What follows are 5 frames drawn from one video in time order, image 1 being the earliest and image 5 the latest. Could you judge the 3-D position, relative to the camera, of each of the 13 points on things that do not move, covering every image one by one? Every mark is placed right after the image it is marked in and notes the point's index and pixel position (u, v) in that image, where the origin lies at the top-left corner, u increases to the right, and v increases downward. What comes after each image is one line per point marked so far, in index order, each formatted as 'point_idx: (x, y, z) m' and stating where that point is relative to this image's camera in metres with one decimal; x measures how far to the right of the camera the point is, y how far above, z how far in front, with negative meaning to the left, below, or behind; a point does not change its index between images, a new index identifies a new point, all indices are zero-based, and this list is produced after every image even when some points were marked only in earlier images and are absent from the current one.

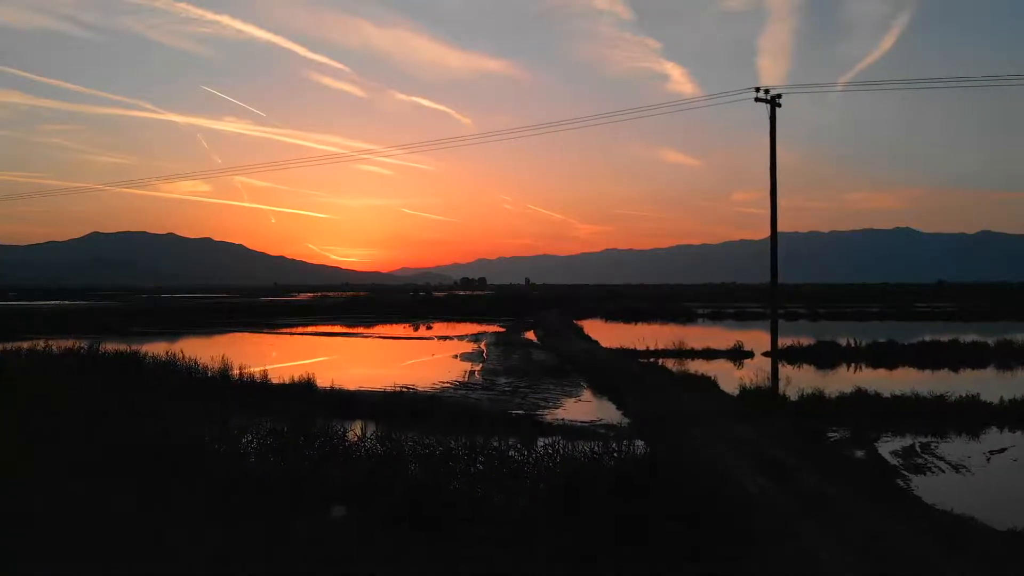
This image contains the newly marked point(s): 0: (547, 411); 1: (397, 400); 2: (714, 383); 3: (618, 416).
0: (+0.8, -3.0, +16.8) m
1: (-3.2, -3.0, +18.2) m
2: (+5.7, -2.7, +19.4) m
3: (+2.6, -3.1, +16.8) m
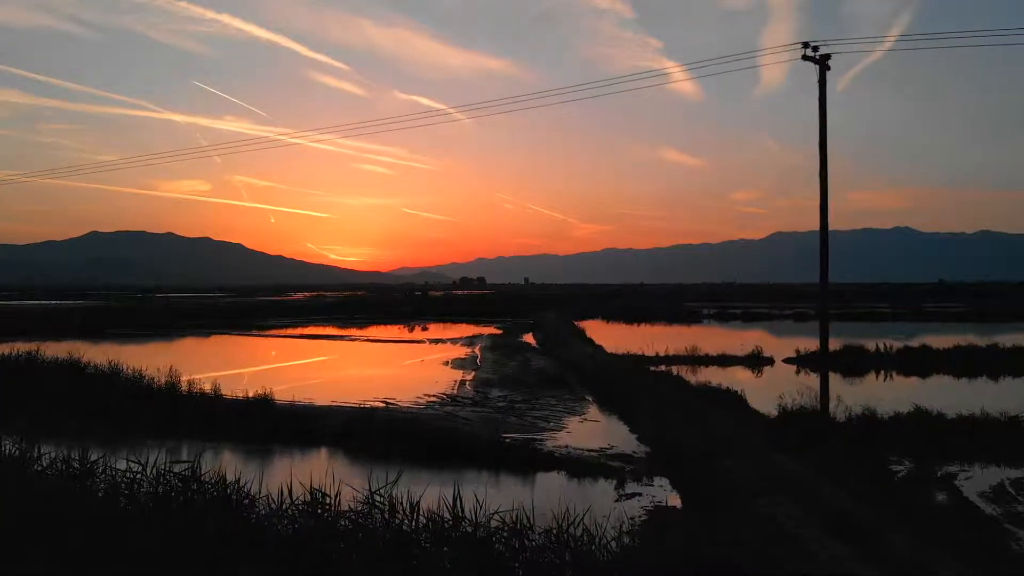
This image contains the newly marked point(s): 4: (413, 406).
0: (+0.7, -3.0, +14.0) m
1: (-3.3, -3.0, +15.4) m
2: (+5.6, -2.7, +16.7) m
3: (+2.5, -3.1, +14.0) m
4: (-2.5, -3.0, +17.6) m
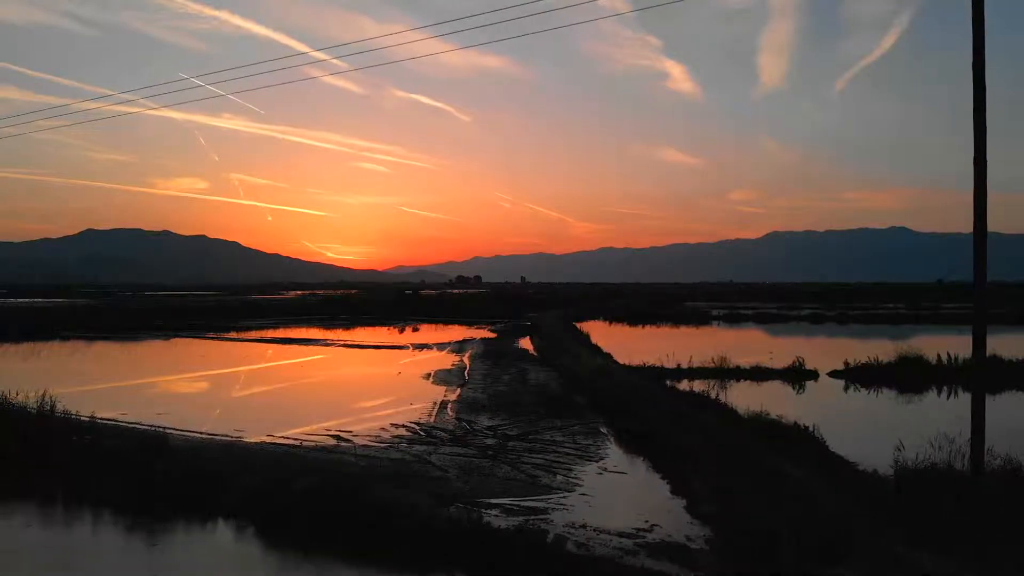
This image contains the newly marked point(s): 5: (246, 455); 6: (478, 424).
0: (+0.6, -3.0, +9.6) m
1: (-3.4, -2.9, +11.0) m
2: (+5.5, -2.7, +12.2) m
3: (+2.3, -3.1, +9.6) m
4: (-2.7, -3.0, +13.1) m
5: (-4.8, -3.0, +12.6) m
6: (-0.8, -2.9, +15.1) m
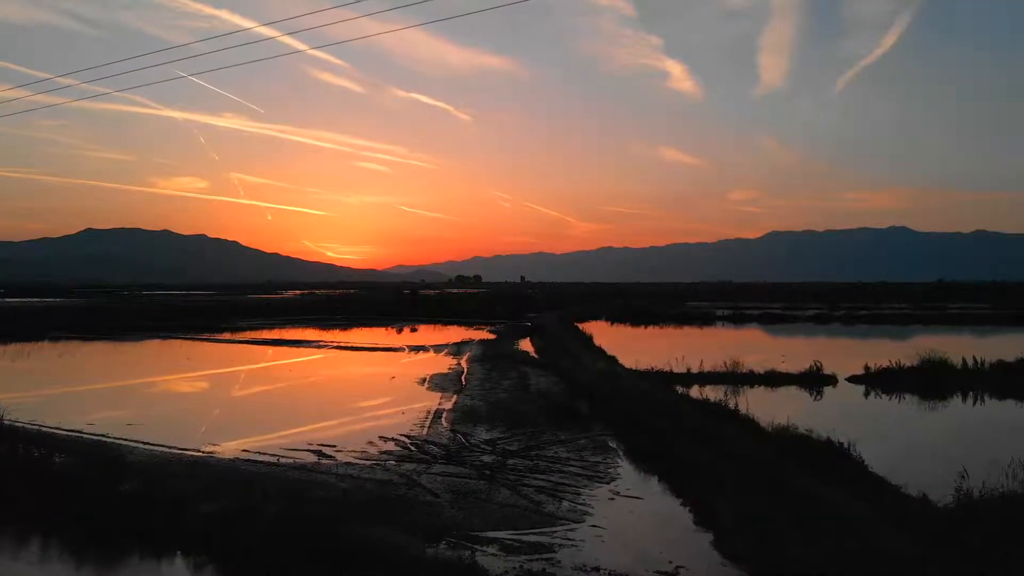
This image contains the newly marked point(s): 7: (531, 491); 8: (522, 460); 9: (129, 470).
0: (+0.6, -3.0, +8.3) m
1: (-3.4, -2.9, +9.6) m
2: (+5.5, -2.7, +10.9) m
3: (+2.3, -3.1, +8.2) m
4: (-2.7, -3.0, +11.8) m
5: (-4.8, -3.0, +11.3) m
6: (-0.8, -2.9, +13.8) m
7: (+0.3, -3.0, +10.2) m
8: (+0.2, -3.0, +12.0) m
9: (-6.3, -2.9, +11.6) m
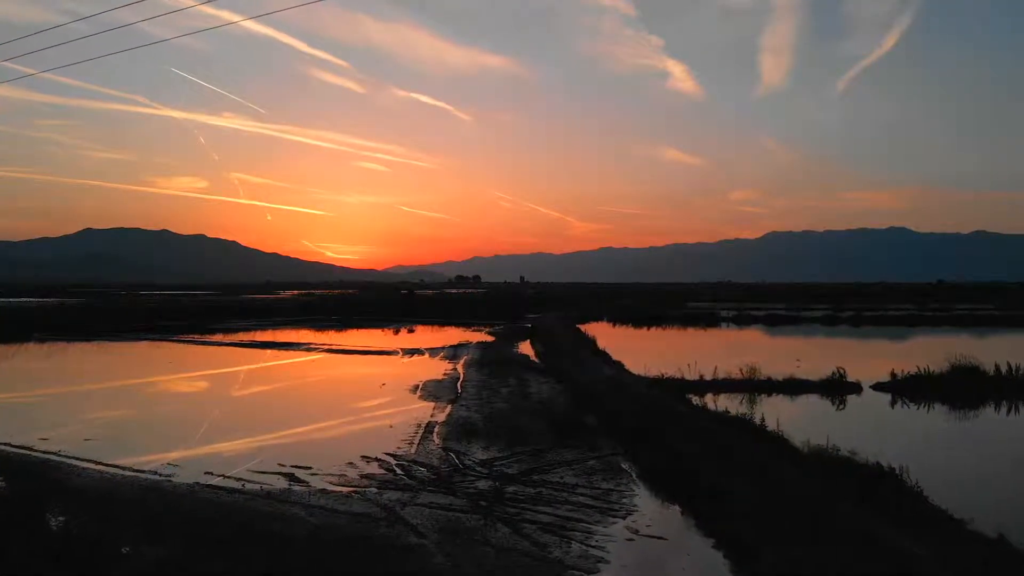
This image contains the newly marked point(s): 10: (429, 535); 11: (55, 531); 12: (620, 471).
0: (+0.6, -3.0, +6.7) m
1: (-3.4, -2.9, +8.1) m
2: (+5.5, -2.8, +9.3) m
3: (+2.3, -3.1, +6.7) m
4: (-2.7, -3.0, +10.2) m
5: (-4.8, -3.0, +9.7) m
6: (-0.8, -3.0, +12.2) m
7: (+0.3, -3.0, +8.7) m
8: (+0.2, -3.0, +10.5) m
9: (-6.3, -2.9, +10.0) m
10: (-1.0, -3.0, +8.4) m
11: (-5.7, -3.1, +8.8) m
12: (+1.8, -3.0, +11.7) m
